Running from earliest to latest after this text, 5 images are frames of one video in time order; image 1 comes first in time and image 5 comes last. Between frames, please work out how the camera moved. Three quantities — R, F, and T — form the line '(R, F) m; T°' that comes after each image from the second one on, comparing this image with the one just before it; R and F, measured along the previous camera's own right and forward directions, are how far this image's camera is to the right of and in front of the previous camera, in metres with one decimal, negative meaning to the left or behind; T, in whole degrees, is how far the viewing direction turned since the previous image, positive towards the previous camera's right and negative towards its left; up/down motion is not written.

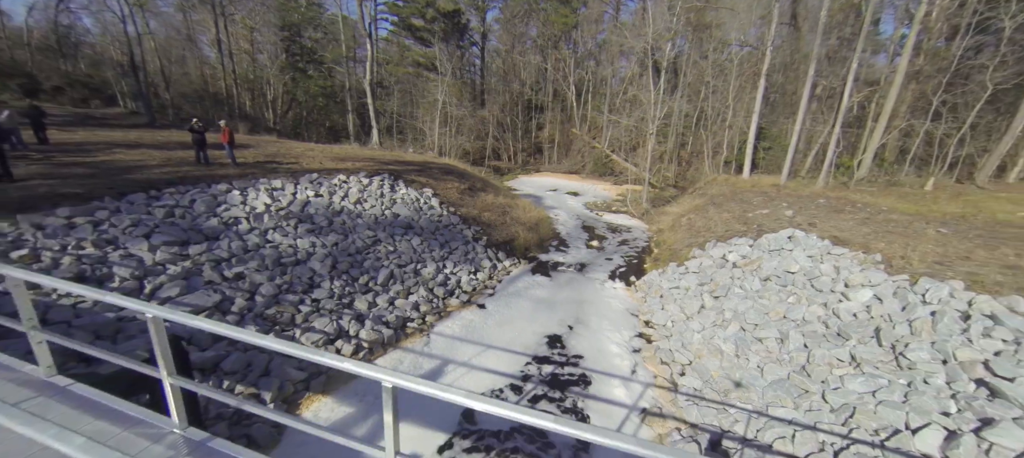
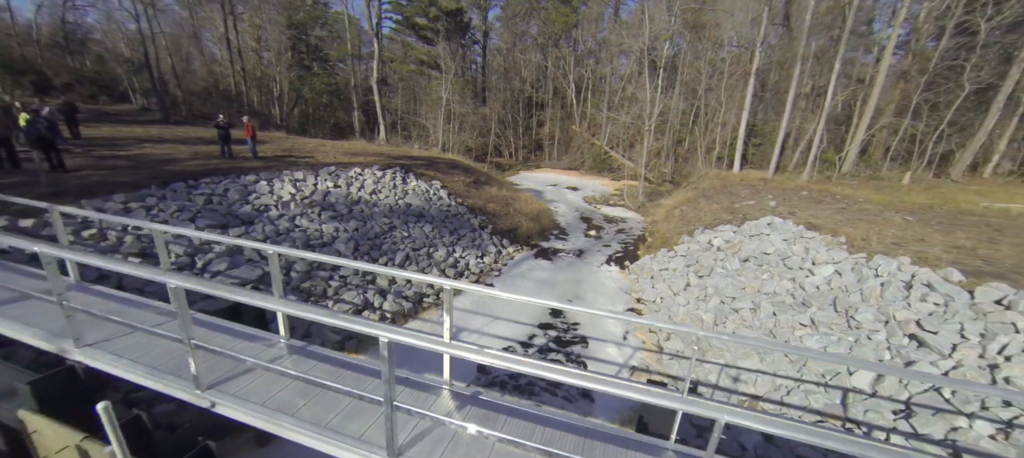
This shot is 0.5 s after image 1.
(-0.1, -0.9) m; 0°
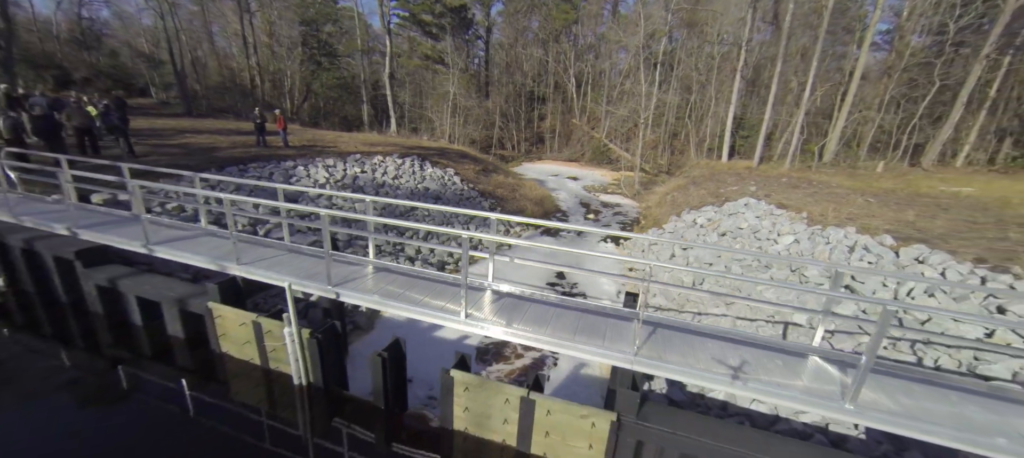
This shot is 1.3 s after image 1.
(-0.2, -1.5) m; 0°
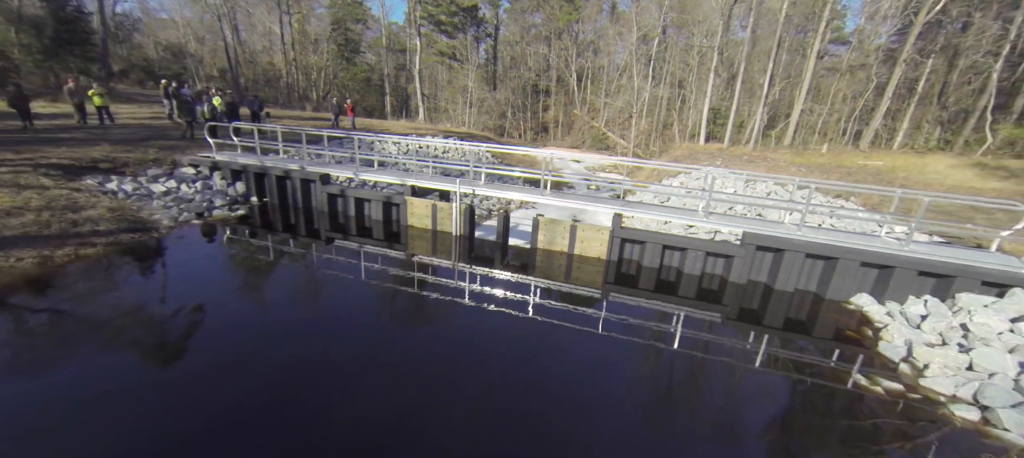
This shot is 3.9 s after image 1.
(-1.1, -4.2) m; +1°
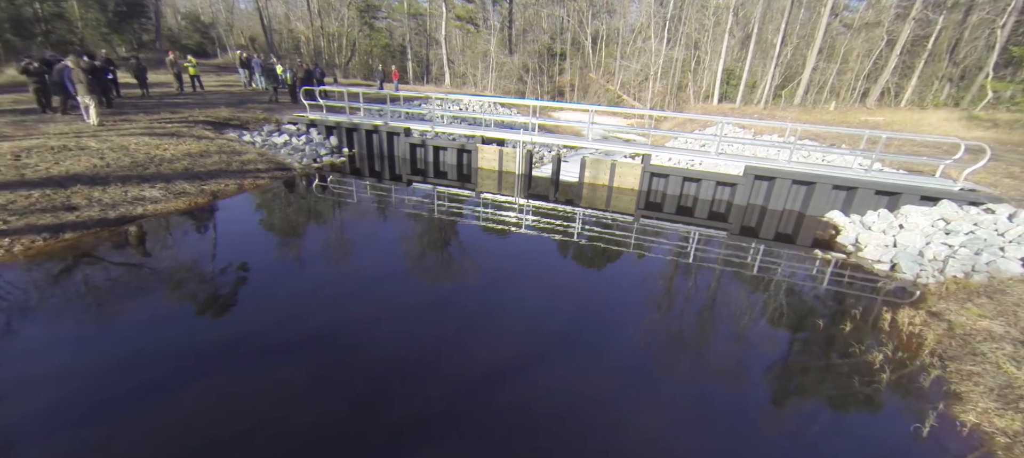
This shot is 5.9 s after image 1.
(-1.1, -2.2) m; -1°
